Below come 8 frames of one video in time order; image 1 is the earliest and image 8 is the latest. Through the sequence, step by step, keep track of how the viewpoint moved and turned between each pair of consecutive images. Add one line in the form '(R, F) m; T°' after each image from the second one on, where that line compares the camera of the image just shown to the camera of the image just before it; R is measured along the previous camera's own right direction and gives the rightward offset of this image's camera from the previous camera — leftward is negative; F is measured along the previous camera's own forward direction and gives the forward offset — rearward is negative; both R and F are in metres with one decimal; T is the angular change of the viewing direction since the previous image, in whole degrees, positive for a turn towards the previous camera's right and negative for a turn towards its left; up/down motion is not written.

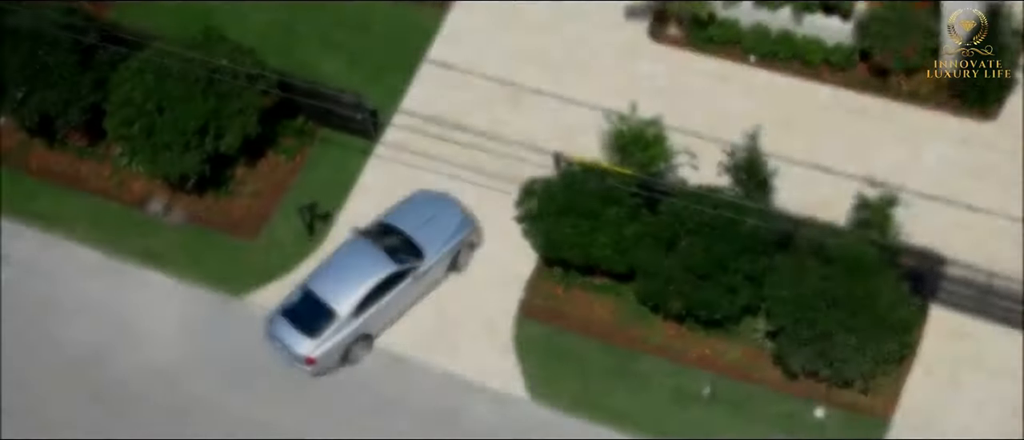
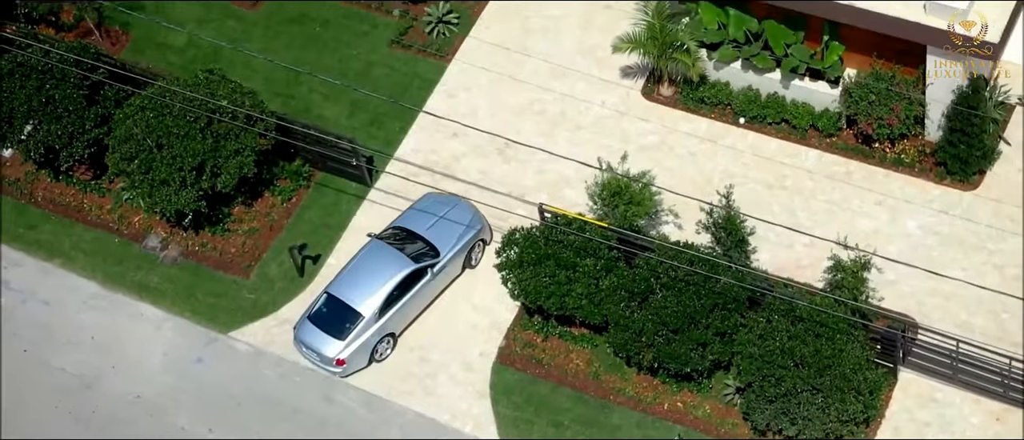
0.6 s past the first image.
(+0.8, -0.5) m; -2°
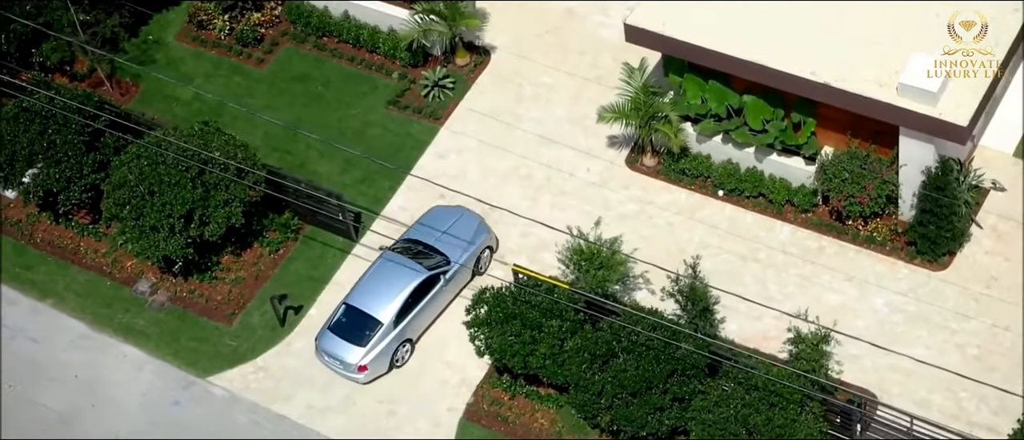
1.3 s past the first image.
(+1.1, -0.5) m; -2°
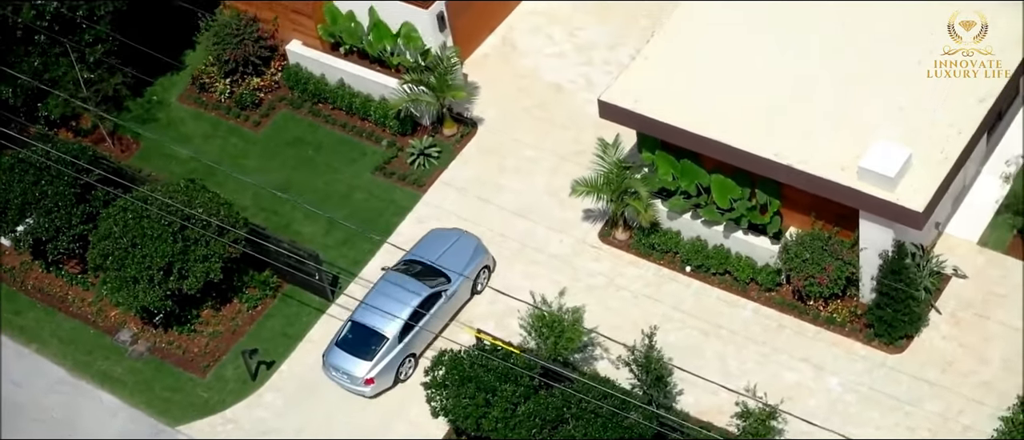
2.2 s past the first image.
(+1.3, -0.6) m; -2°
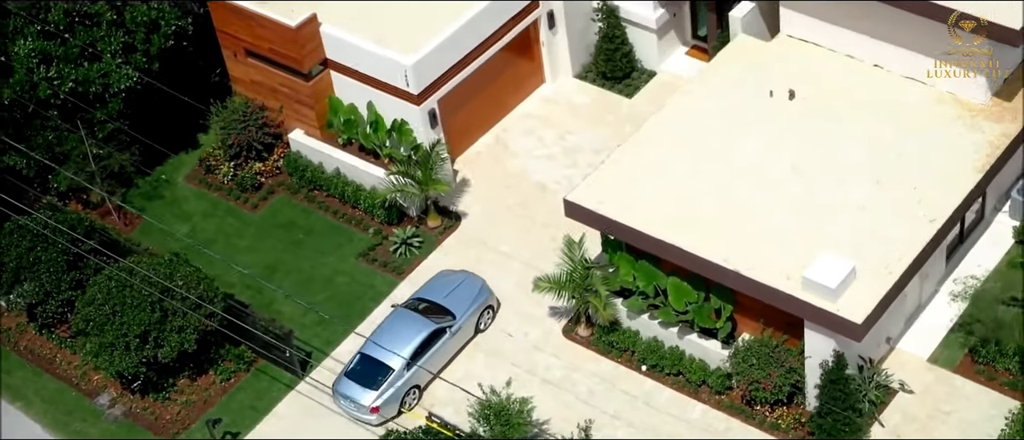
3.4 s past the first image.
(+1.9, -0.9) m; -3°
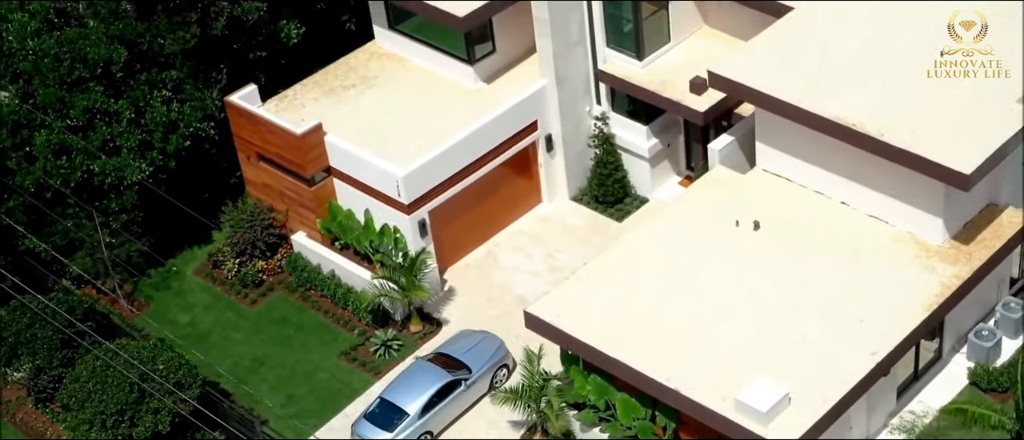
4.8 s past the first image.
(+2.4, -1.1) m; -4°
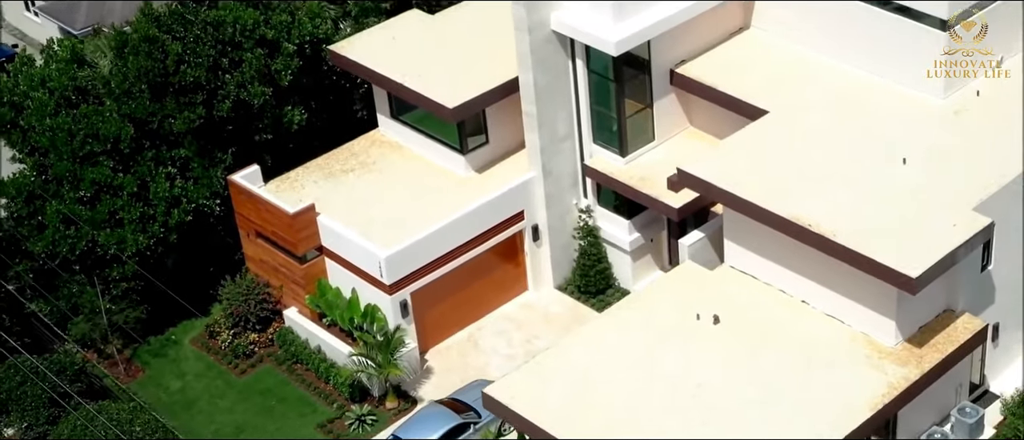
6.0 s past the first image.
(+2.1, -1.0) m; -3°
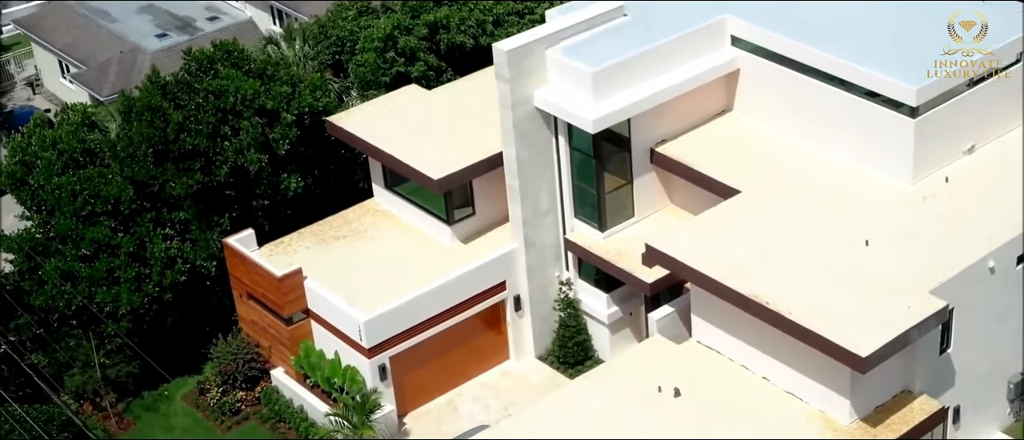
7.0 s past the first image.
(+1.8, -0.9) m; -2°
